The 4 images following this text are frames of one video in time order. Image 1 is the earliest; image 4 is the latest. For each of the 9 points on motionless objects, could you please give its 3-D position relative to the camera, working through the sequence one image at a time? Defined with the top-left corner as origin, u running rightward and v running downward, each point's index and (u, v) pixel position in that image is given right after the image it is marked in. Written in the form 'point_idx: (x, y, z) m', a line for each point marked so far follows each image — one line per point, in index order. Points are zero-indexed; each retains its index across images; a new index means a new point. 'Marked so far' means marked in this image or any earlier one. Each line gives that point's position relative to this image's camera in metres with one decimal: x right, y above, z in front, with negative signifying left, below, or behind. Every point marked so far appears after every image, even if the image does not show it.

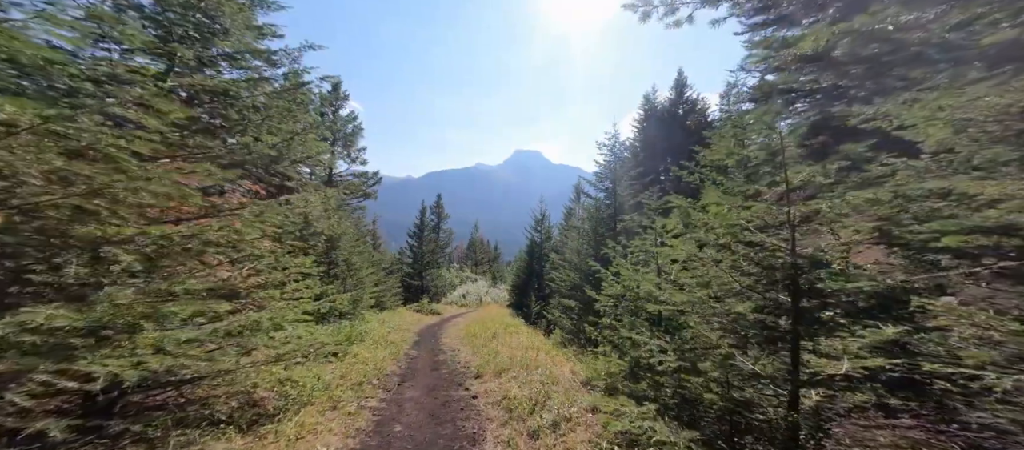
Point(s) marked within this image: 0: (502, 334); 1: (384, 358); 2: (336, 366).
0: (-0.5, -4.9, +16.5) m
1: (-4.2, -4.5, +12.2) m
2: (-5.0, -4.1, +10.3) m
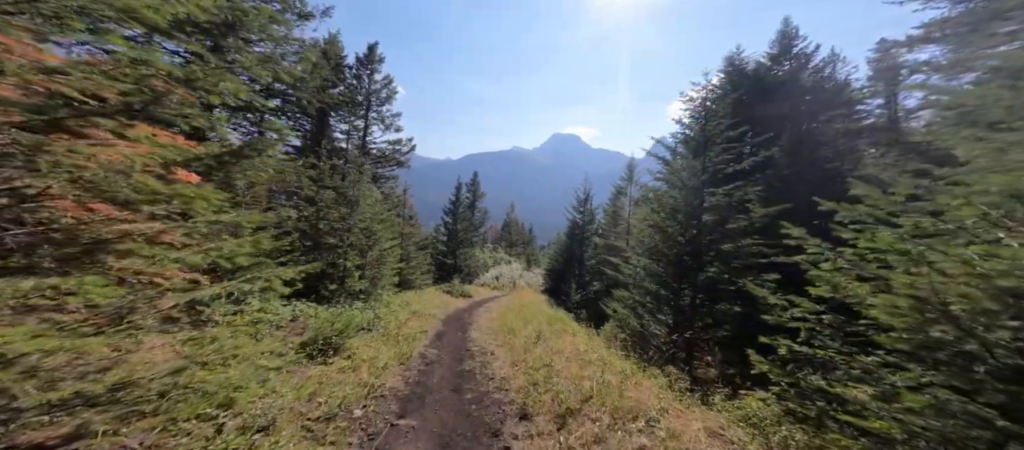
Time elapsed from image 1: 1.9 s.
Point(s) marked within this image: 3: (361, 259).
0: (+1.3, -3.7, +12.4) m
1: (-2.9, -3.2, +8.5) m
2: (-3.8, -2.8, +6.7) m
3: (-7.0, -1.6, +16.9) m
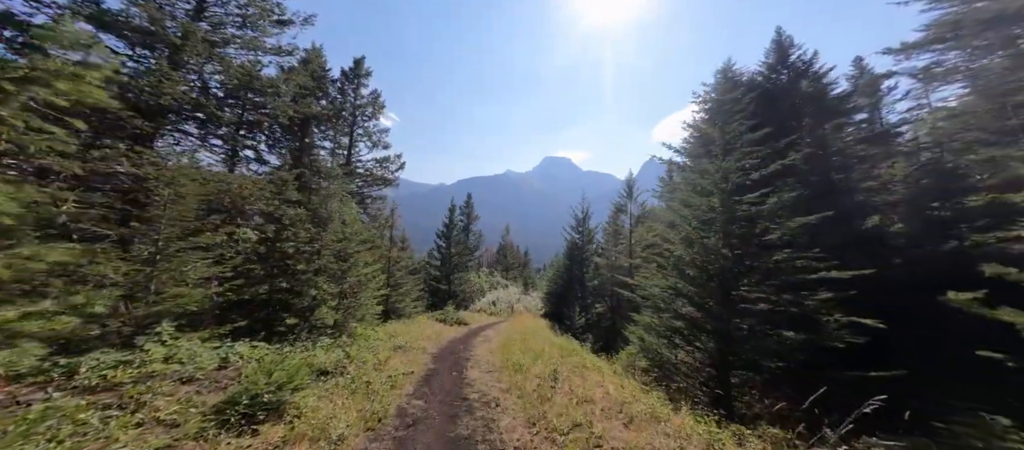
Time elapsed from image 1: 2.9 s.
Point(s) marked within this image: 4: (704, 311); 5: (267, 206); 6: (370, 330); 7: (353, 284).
0: (+1.5, -3.9, +9.7) m
1: (-2.6, -3.3, +5.8) m
2: (-3.5, -2.8, +4.0) m
3: (-6.9, -2.3, +14.3) m
4: (+6.4, -2.8, +12.3) m
5: (-8.1, +0.7, +12.3) m
6: (-6.2, -4.5, +15.9) m
7: (-6.7, -2.5, +15.2) m
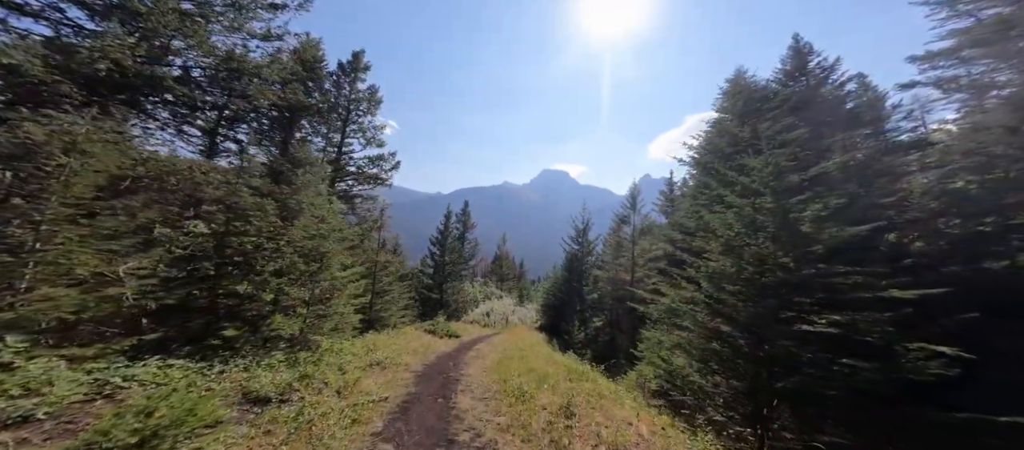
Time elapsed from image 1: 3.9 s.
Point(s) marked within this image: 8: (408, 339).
0: (+1.5, -3.8, +7.7) m
1: (-2.5, -2.9, +3.7) m
2: (-3.4, -2.3, +1.9) m
3: (-6.9, -2.0, +12.2) m
4: (+6.4, -2.9, +10.4) m
5: (-8.0, +1.0, +10.3) m
6: (-6.3, -4.4, +13.7) m
7: (-6.7, -2.2, +13.1) m
8: (-5.4, -5.9, +19.0) m
